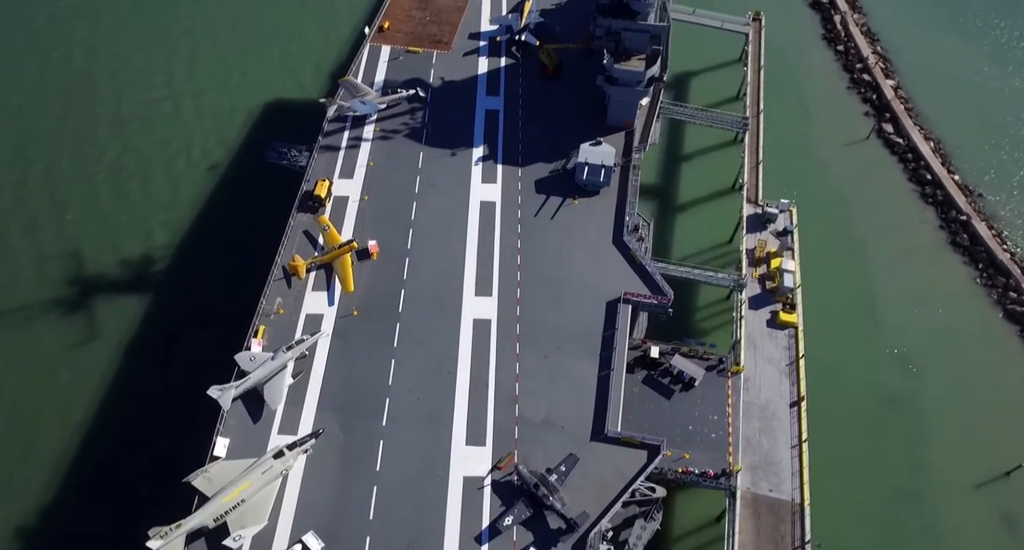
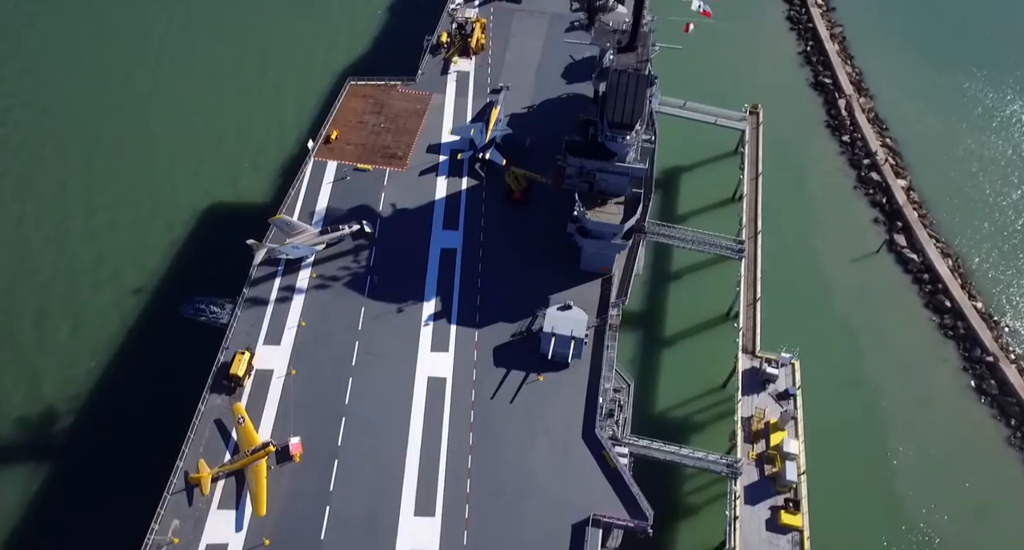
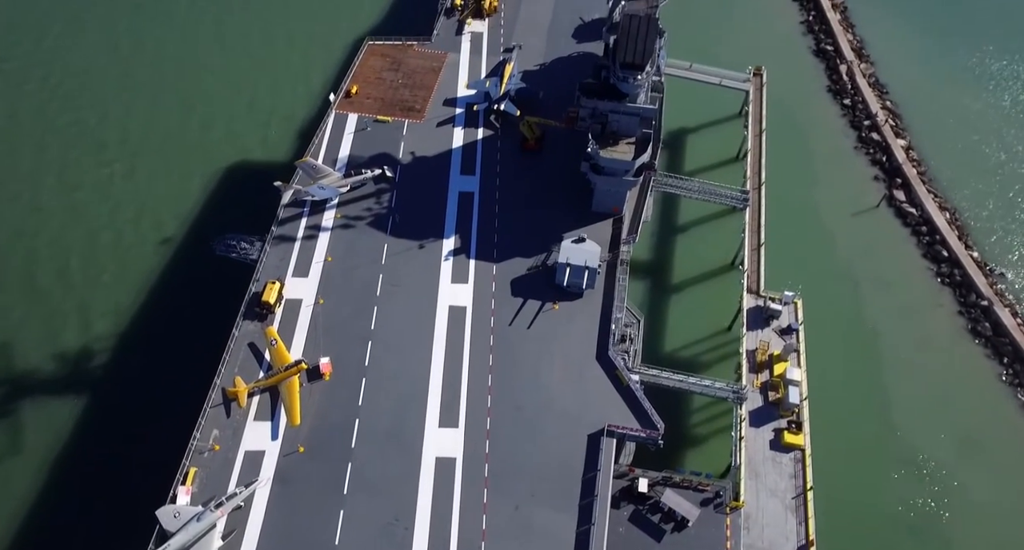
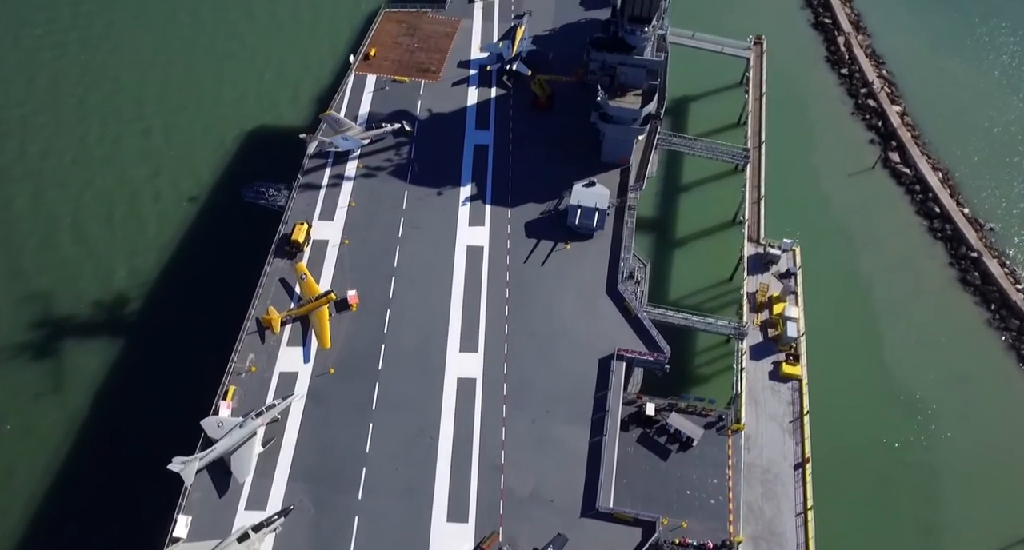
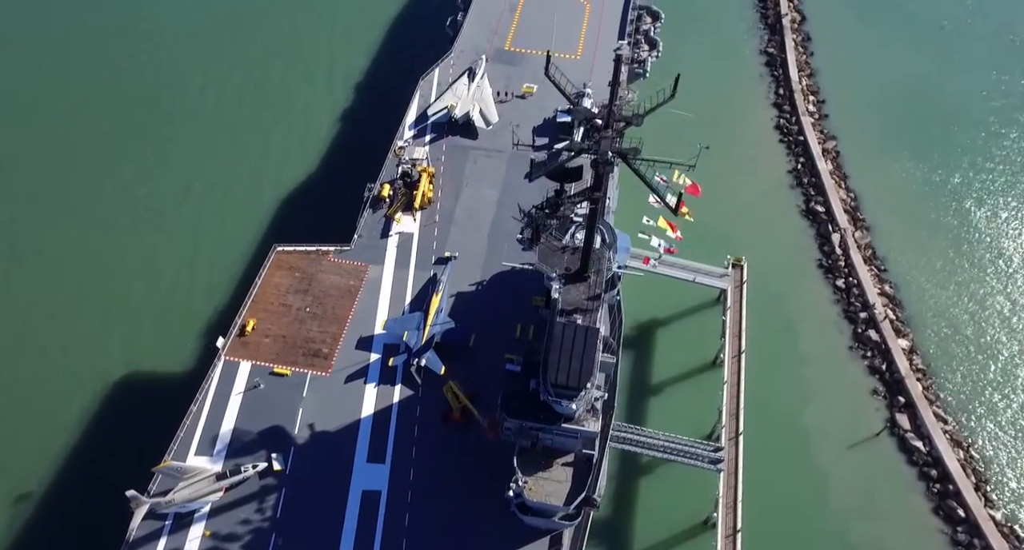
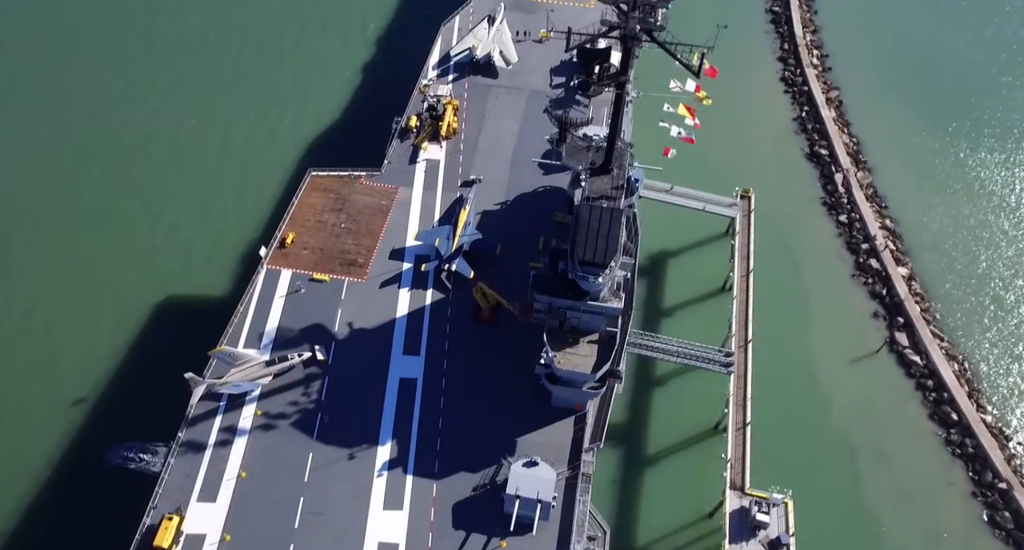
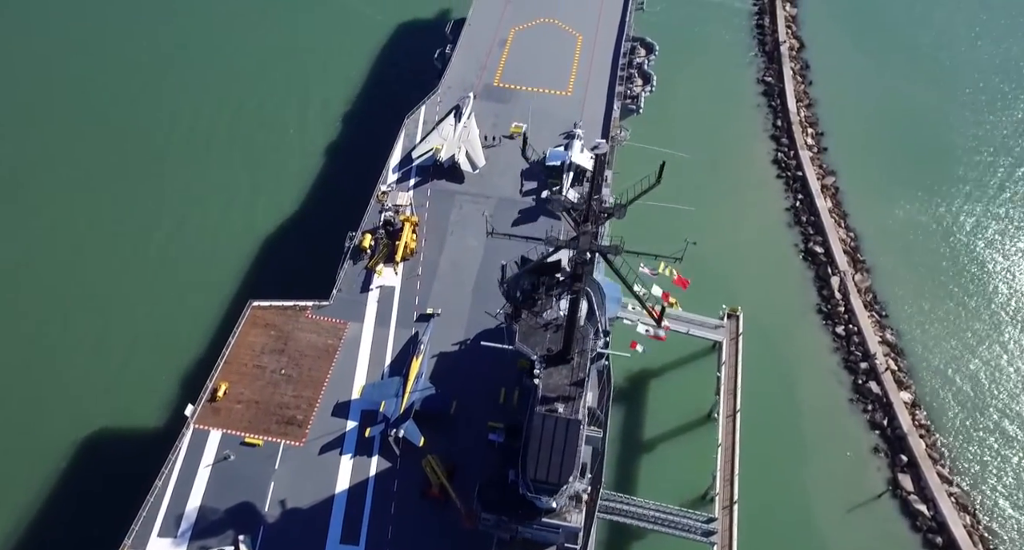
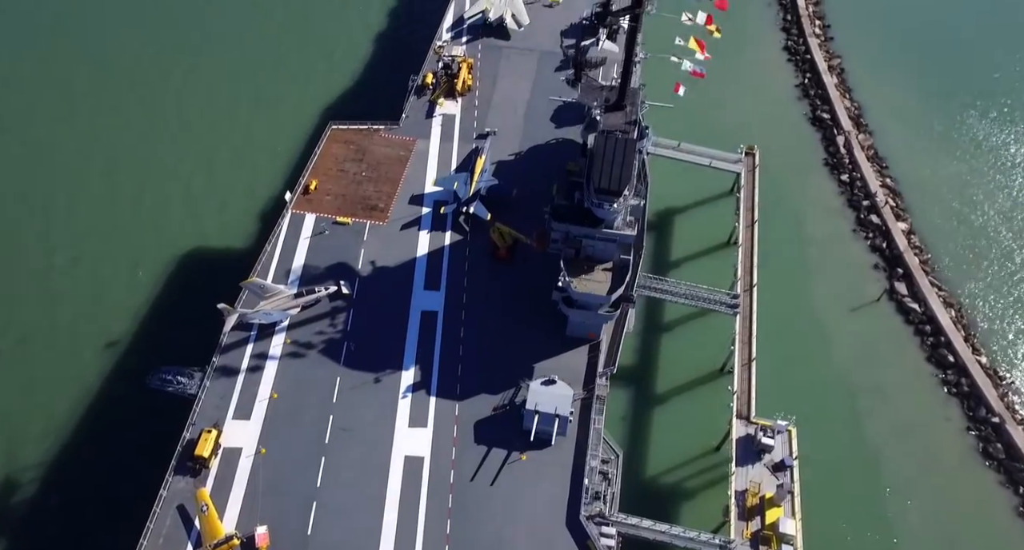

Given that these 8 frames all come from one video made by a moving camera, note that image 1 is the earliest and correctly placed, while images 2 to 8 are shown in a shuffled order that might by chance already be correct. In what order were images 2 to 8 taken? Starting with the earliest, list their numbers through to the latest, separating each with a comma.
4, 3, 2, 8, 6, 5, 7
